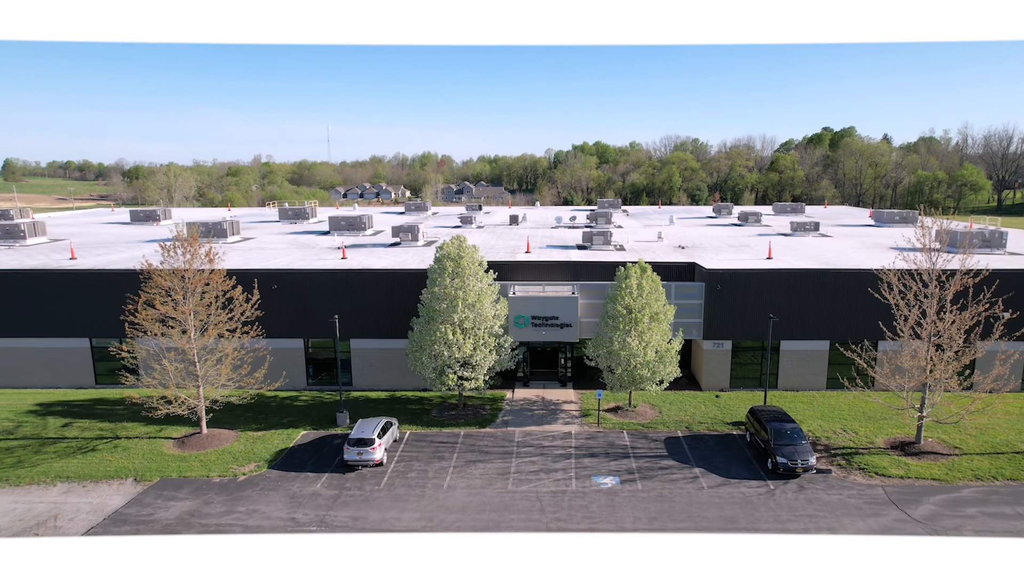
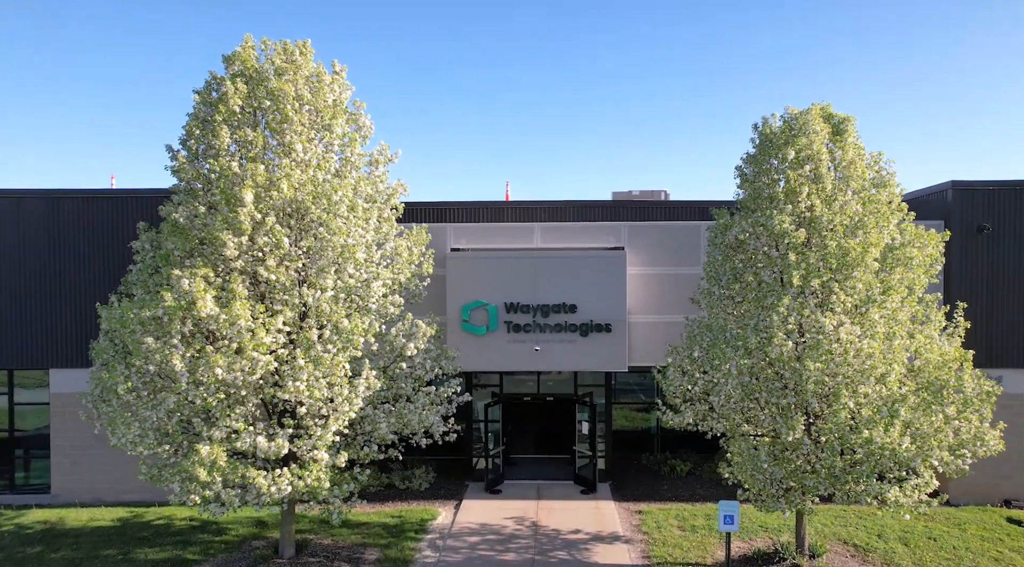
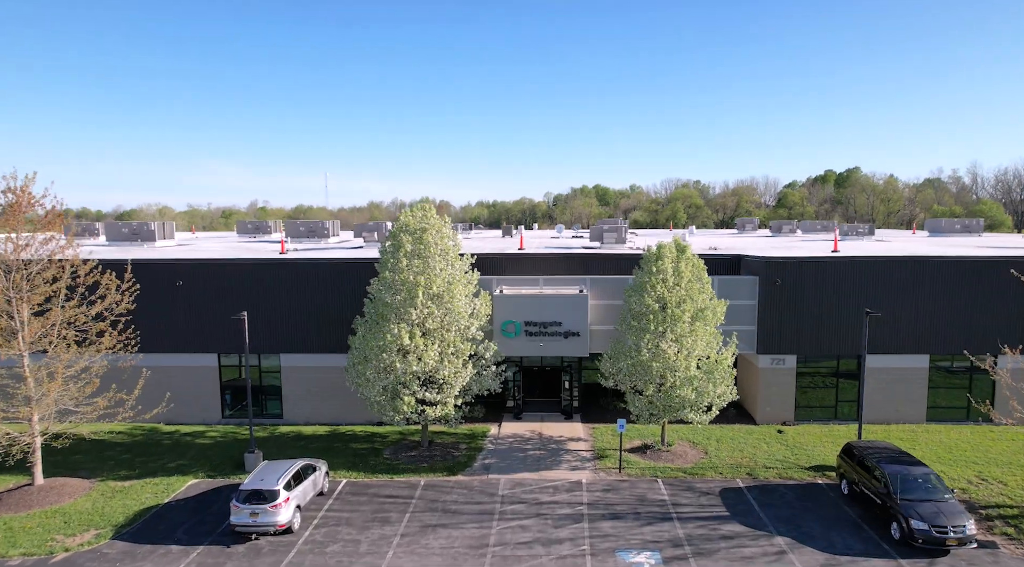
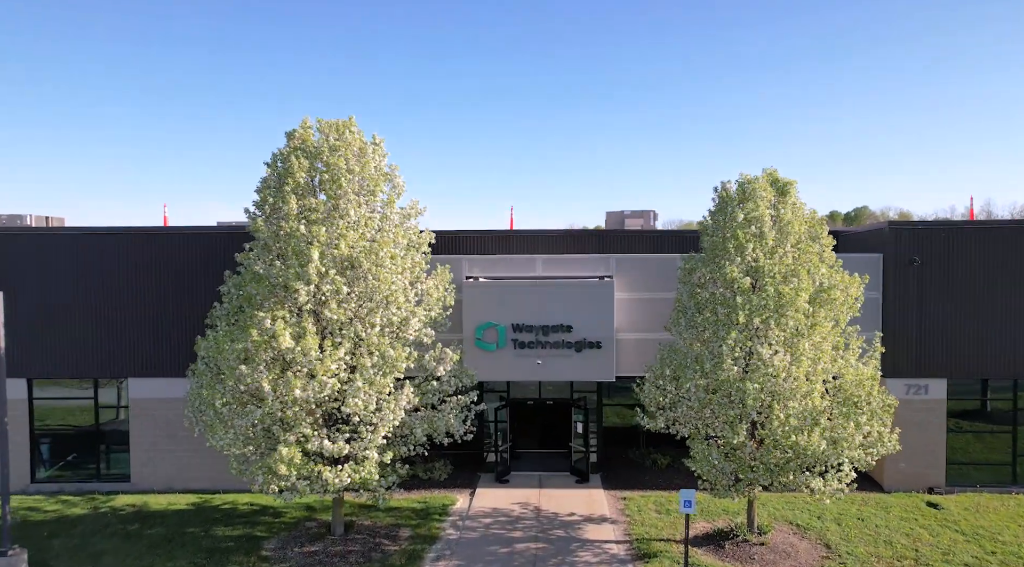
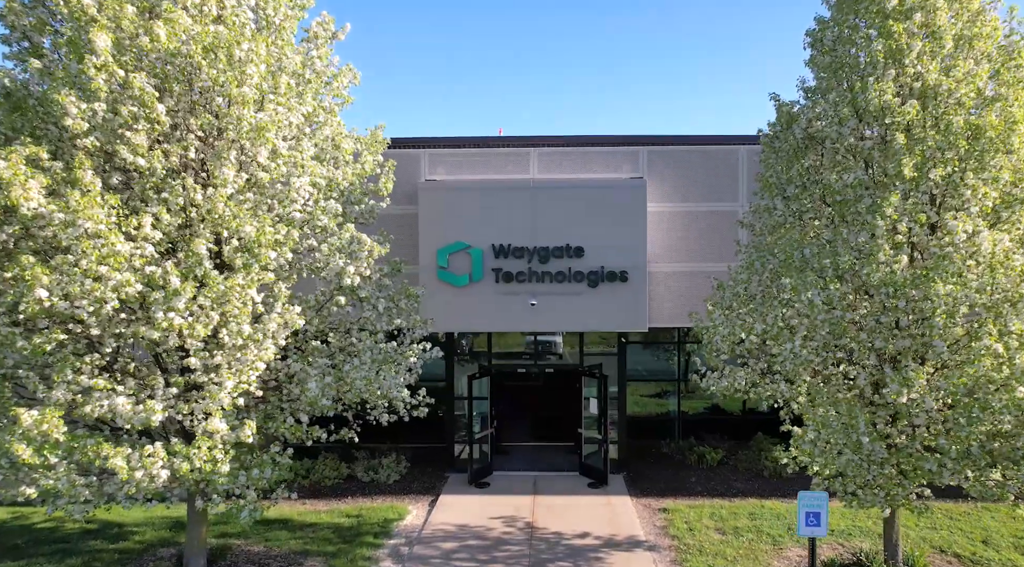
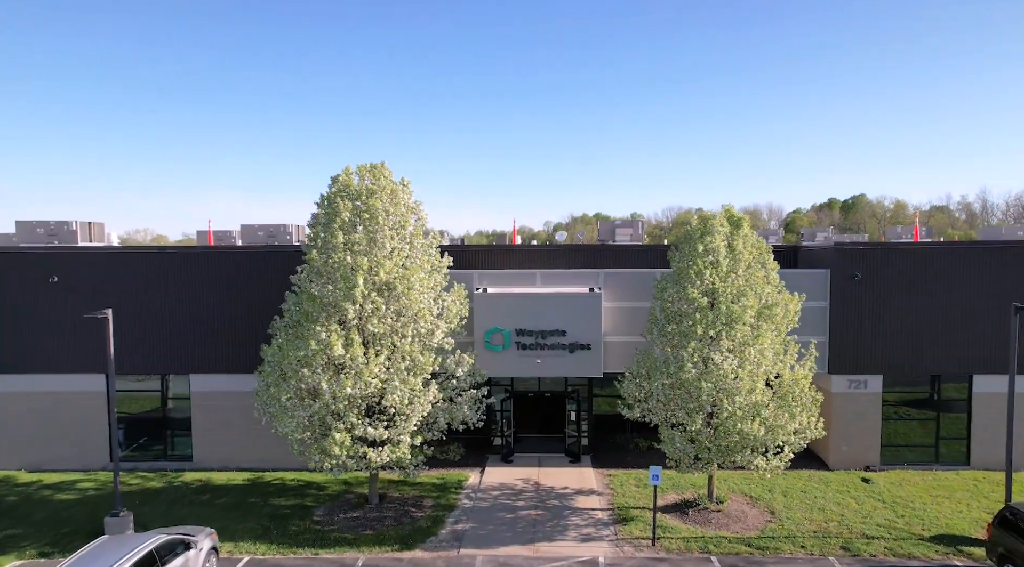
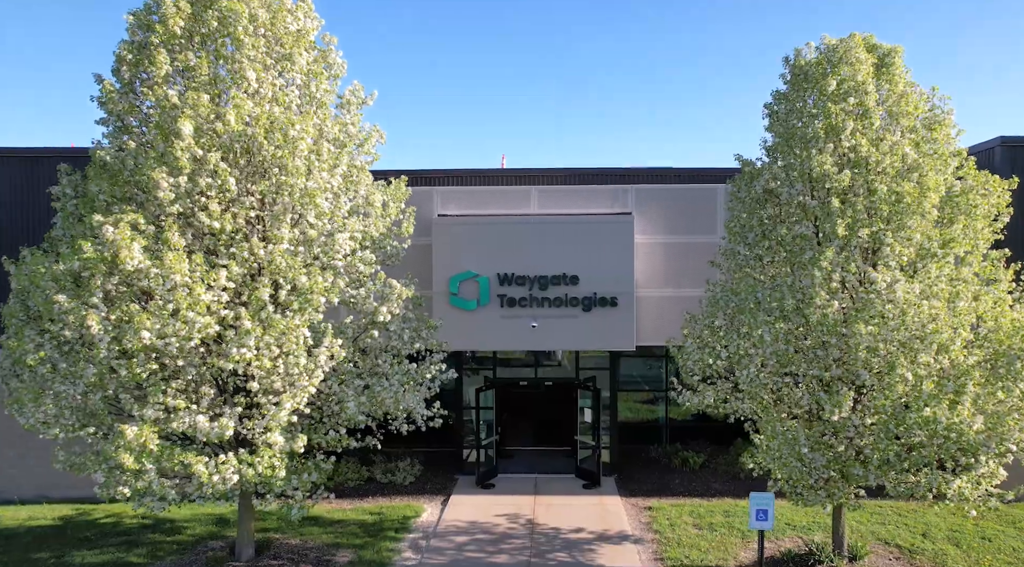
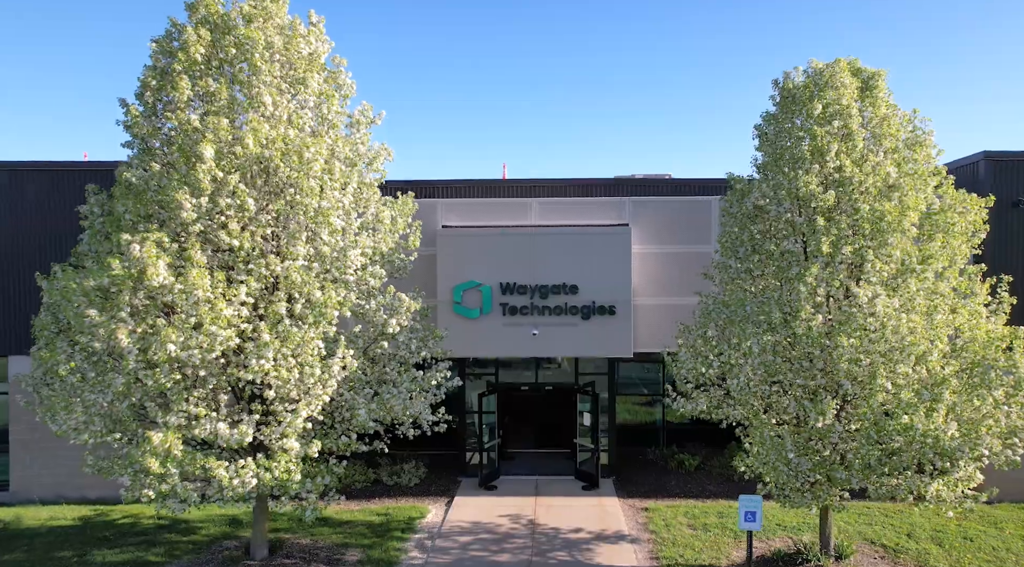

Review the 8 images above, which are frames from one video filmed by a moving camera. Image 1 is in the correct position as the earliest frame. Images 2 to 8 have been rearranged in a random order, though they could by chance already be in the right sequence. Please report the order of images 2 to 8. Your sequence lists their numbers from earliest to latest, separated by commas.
3, 6, 4, 2, 8, 7, 5
